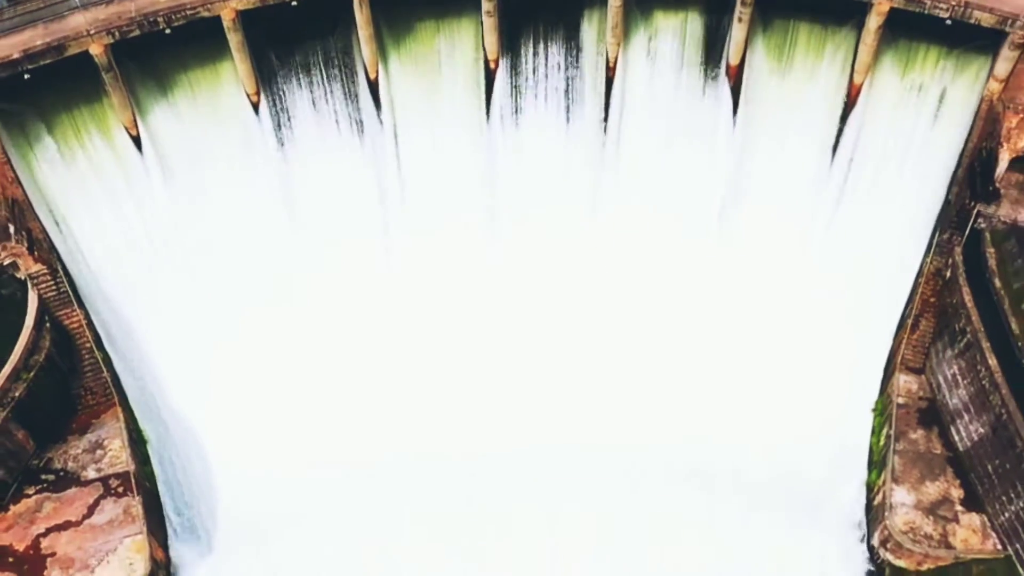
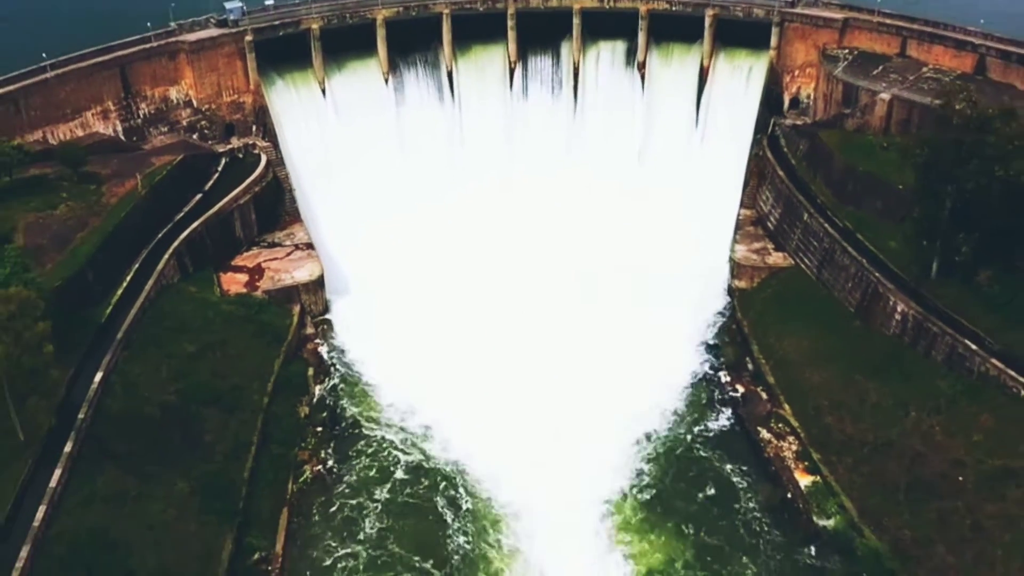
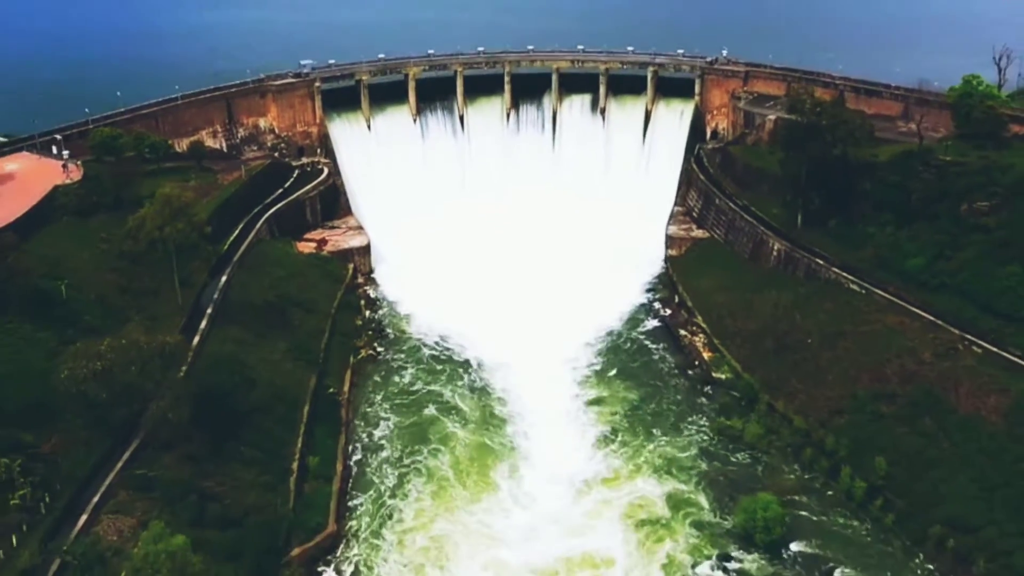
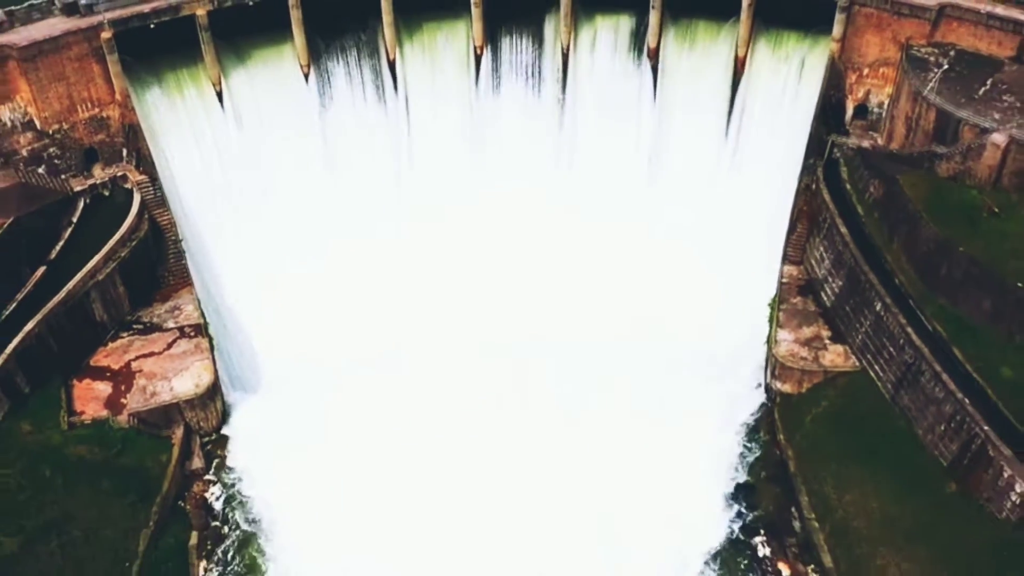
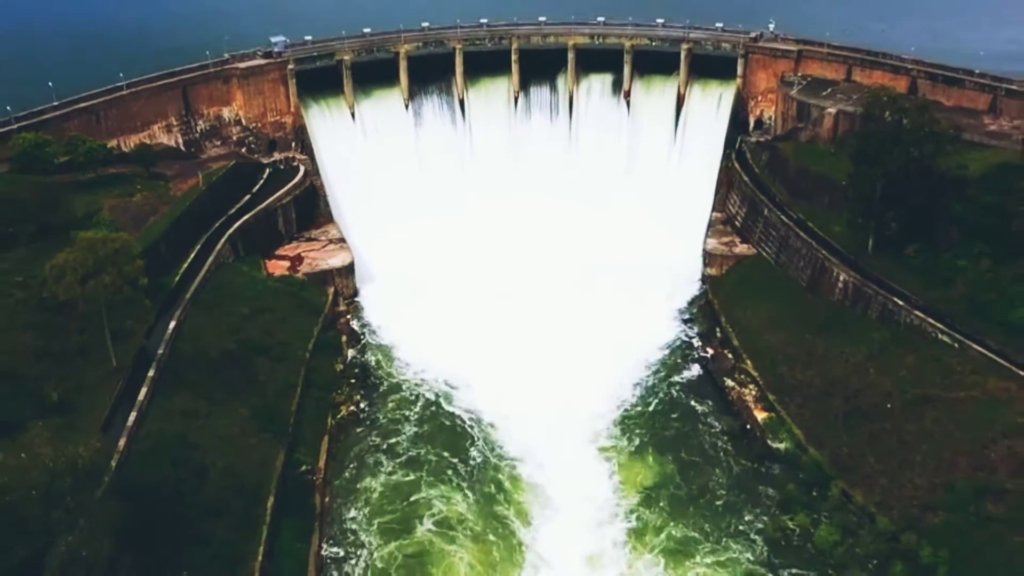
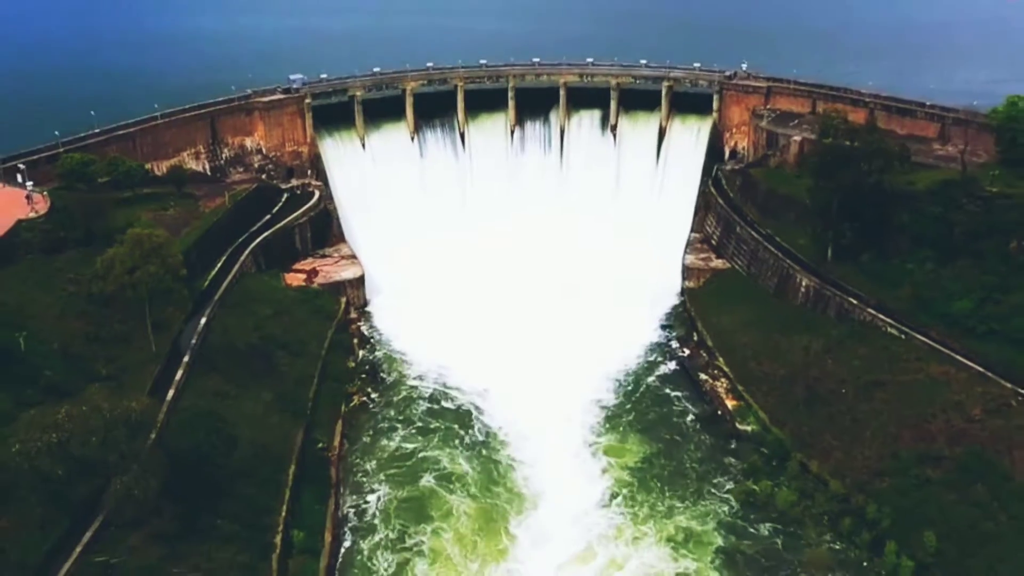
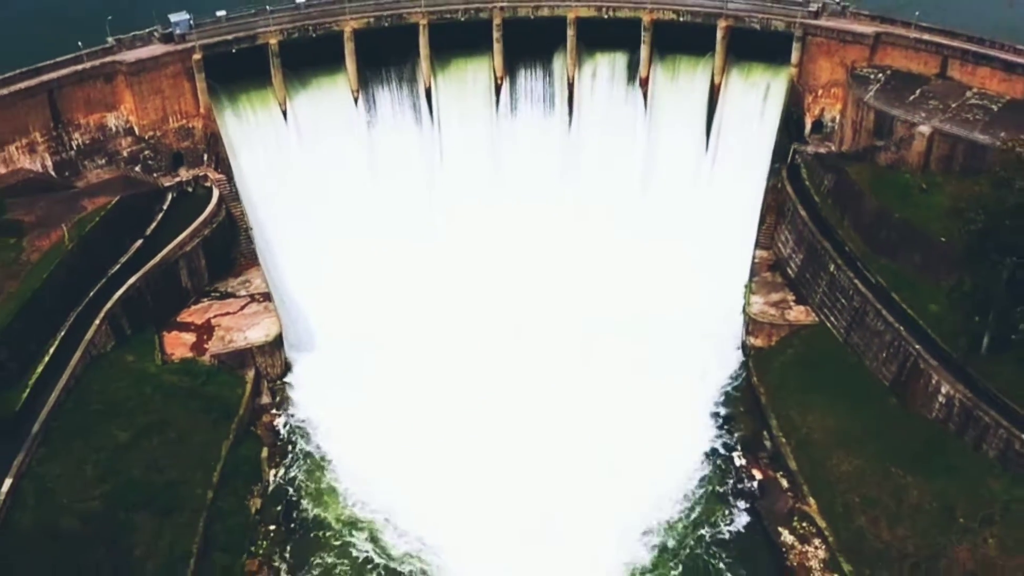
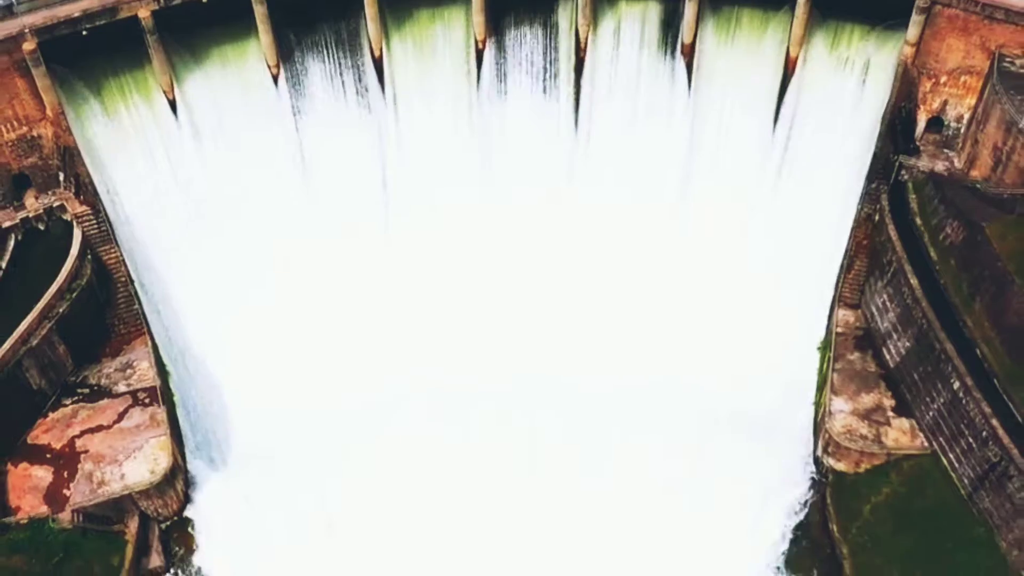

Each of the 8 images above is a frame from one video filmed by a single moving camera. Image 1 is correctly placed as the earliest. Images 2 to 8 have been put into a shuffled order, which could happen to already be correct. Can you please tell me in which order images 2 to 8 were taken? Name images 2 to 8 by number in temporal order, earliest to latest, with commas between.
8, 4, 7, 2, 5, 6, 3
